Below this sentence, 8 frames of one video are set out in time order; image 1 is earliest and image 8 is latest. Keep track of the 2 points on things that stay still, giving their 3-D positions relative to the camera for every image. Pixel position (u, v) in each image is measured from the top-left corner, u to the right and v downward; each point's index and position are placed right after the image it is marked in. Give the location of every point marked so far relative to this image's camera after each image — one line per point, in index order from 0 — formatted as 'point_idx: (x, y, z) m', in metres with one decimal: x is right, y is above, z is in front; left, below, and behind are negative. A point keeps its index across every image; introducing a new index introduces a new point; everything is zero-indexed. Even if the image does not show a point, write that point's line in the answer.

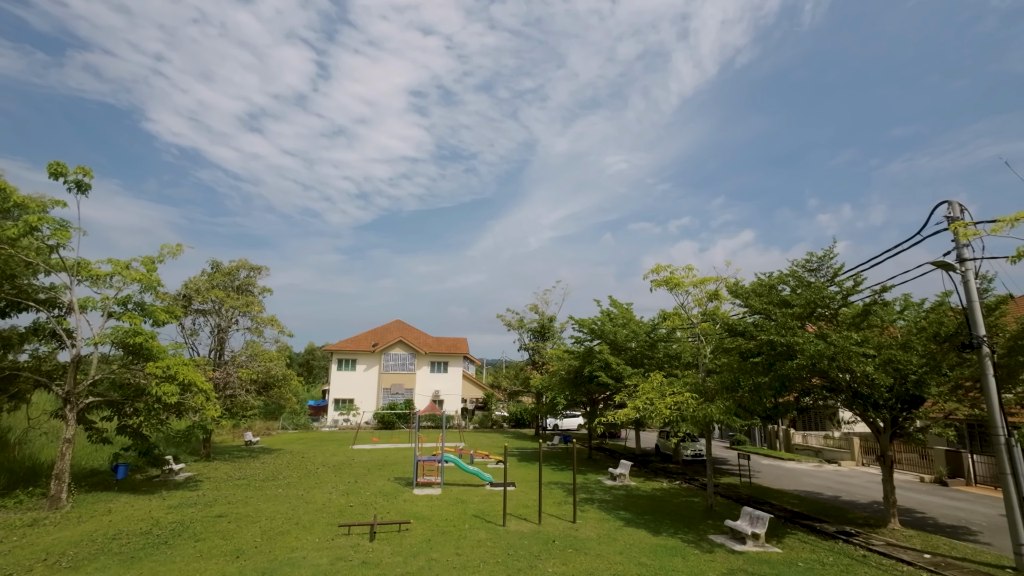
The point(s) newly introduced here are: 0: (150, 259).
0: (-11.6, +0.9, +15.3) m
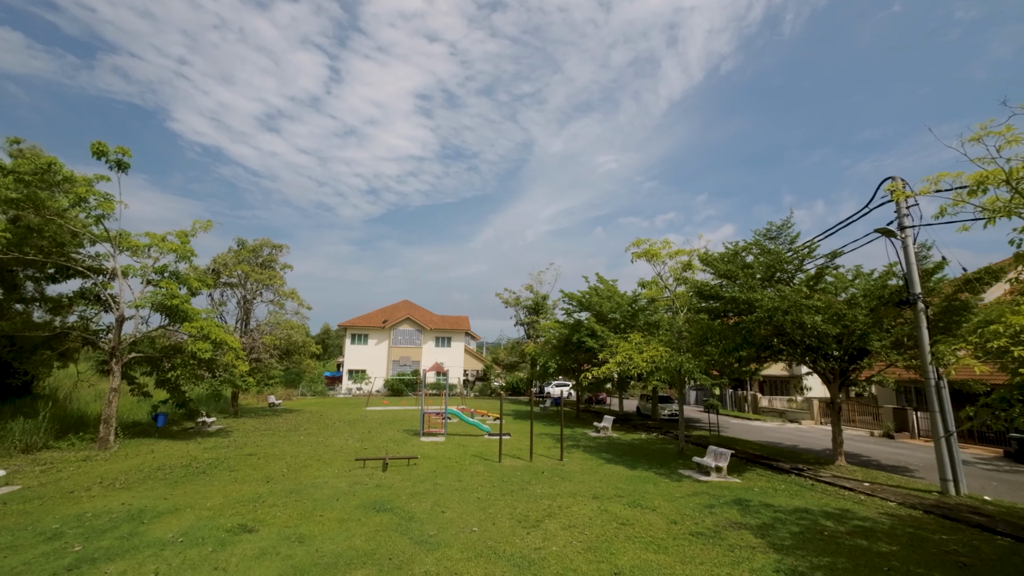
0: (-11.7, +2.0, +16.9) m
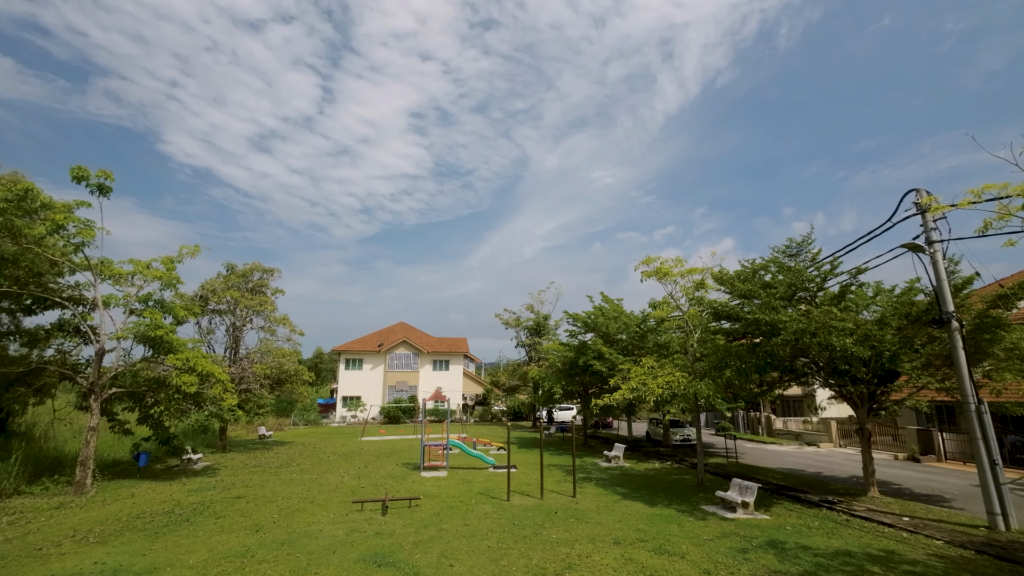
0: (-11.6, +1.0, +16.1) m
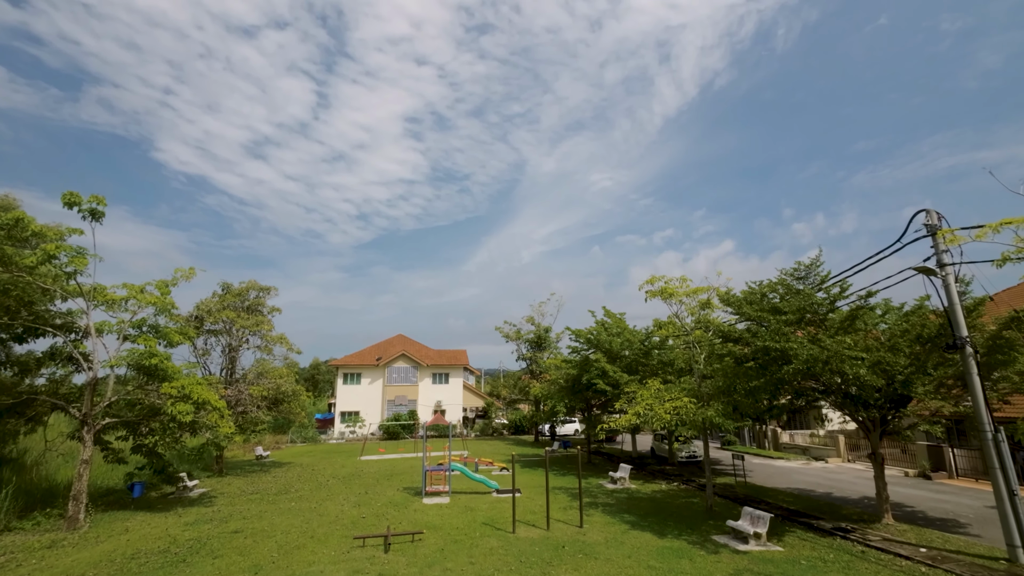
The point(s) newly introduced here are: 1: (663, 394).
0: (-11.6, +0.2, +15.8) m
1: (+4.4, -3.1, +13.7) m
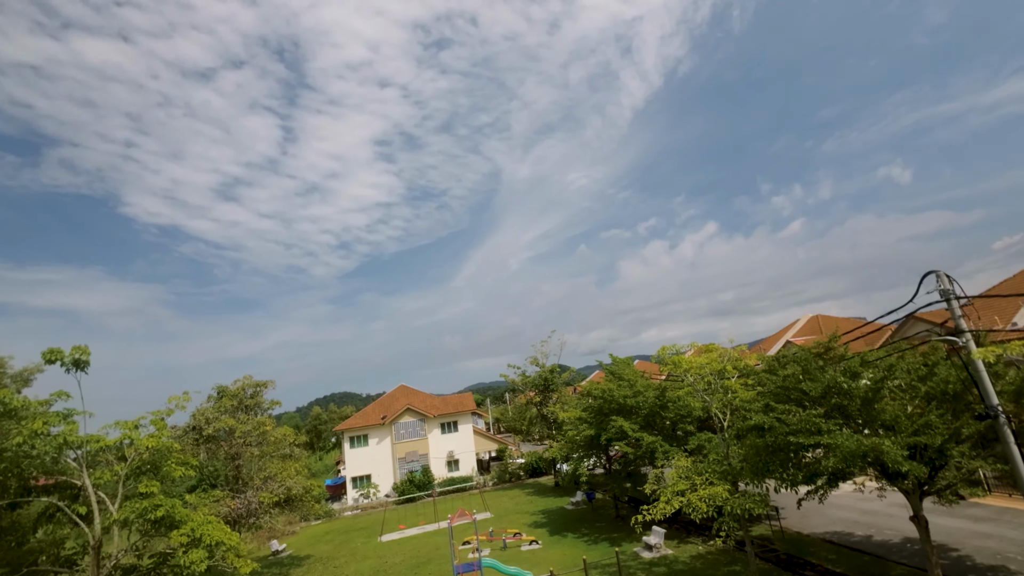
0: (-11.2, -4.0, +15.0) m
1: (+5.1, -5.2, +13.3) m
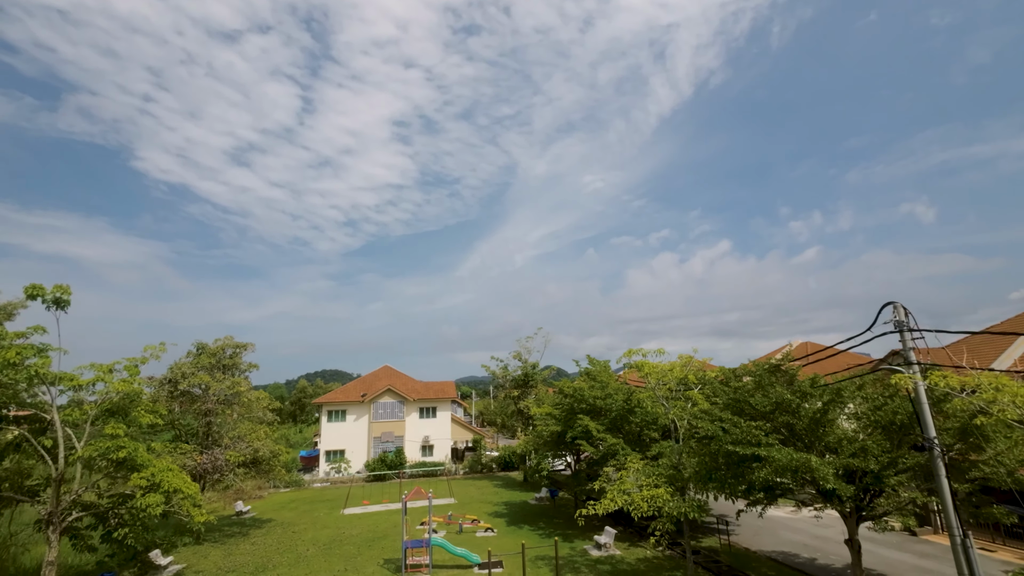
0: (-12.3, -2.4, +15.4) m
1: (+3.8, -5.4, +13.6) m
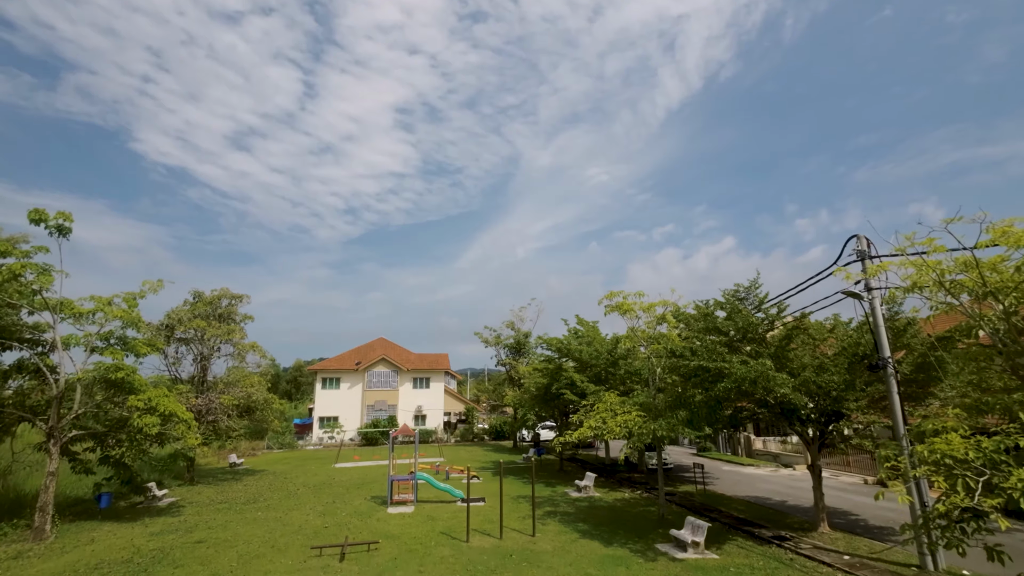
0: (-12.8, -0.2, +16.0) m
1: (+3.2, -3.6, +14.2) m
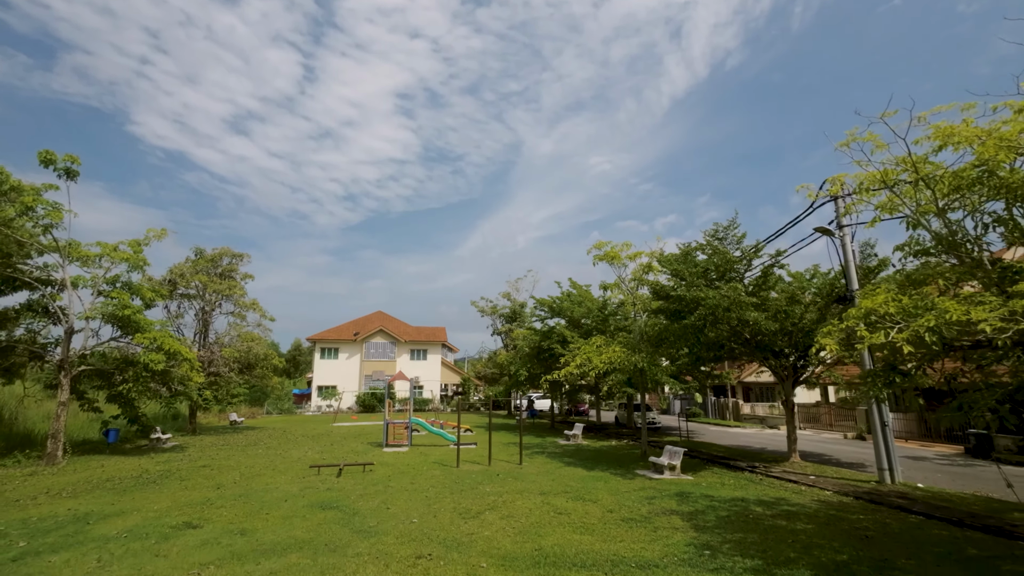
0: (-13.1, +1.6, +16.6) m
1: (+2.9, -1.9, +14.9) m
